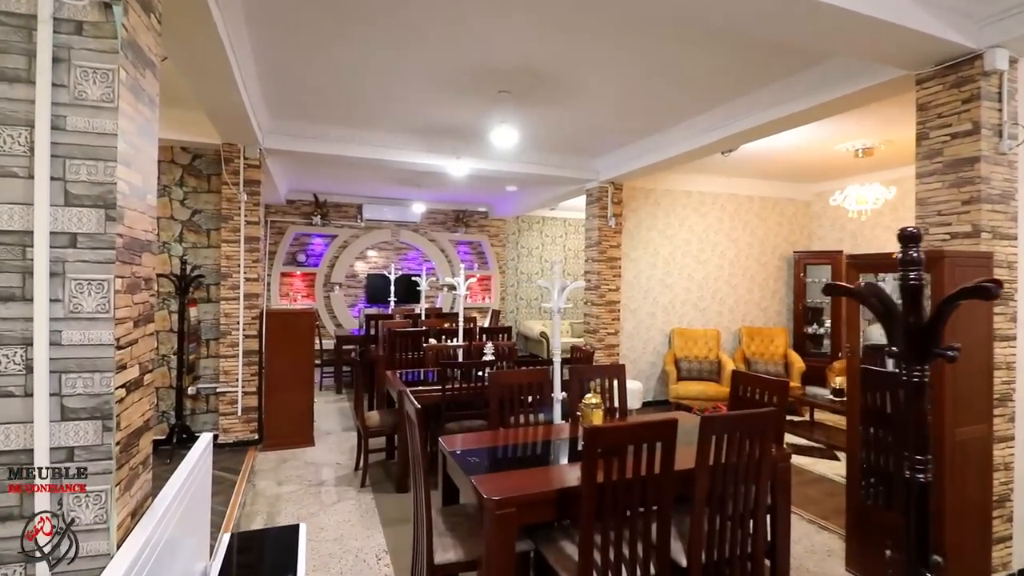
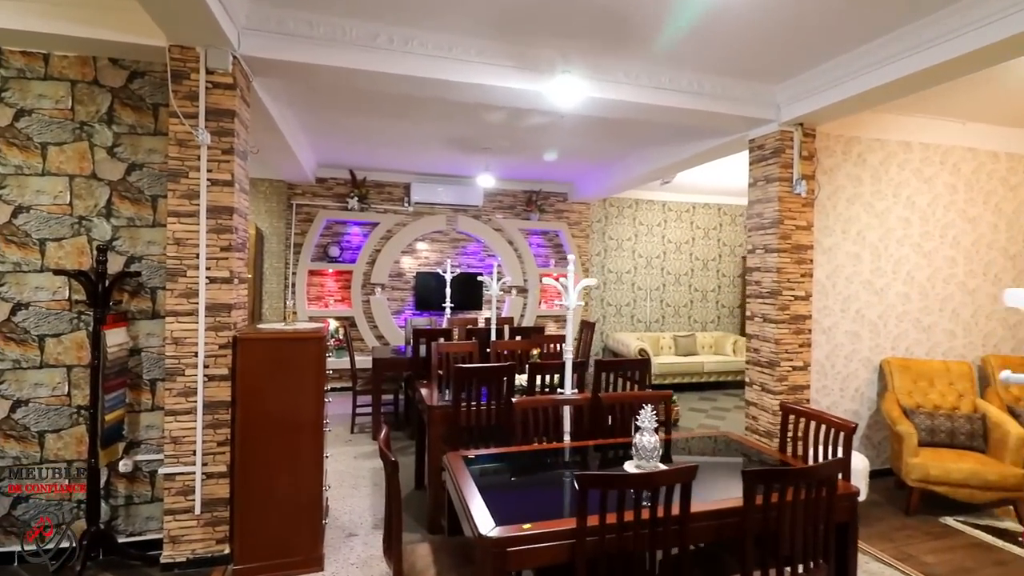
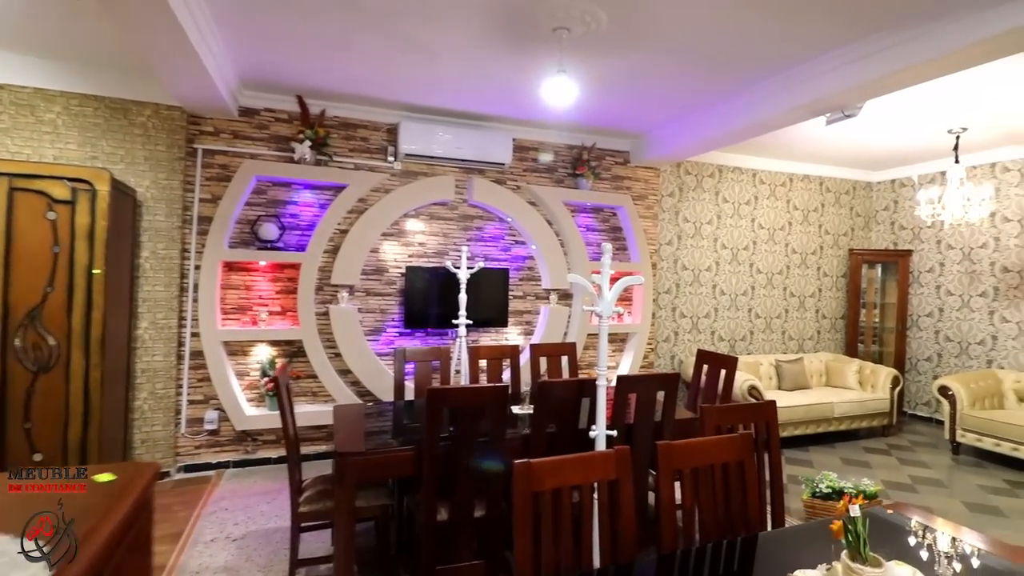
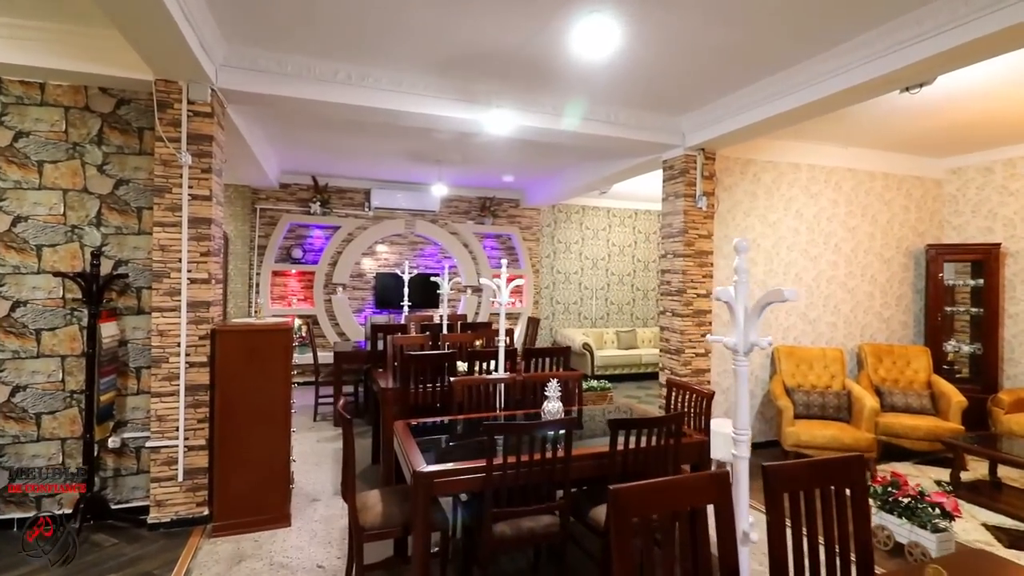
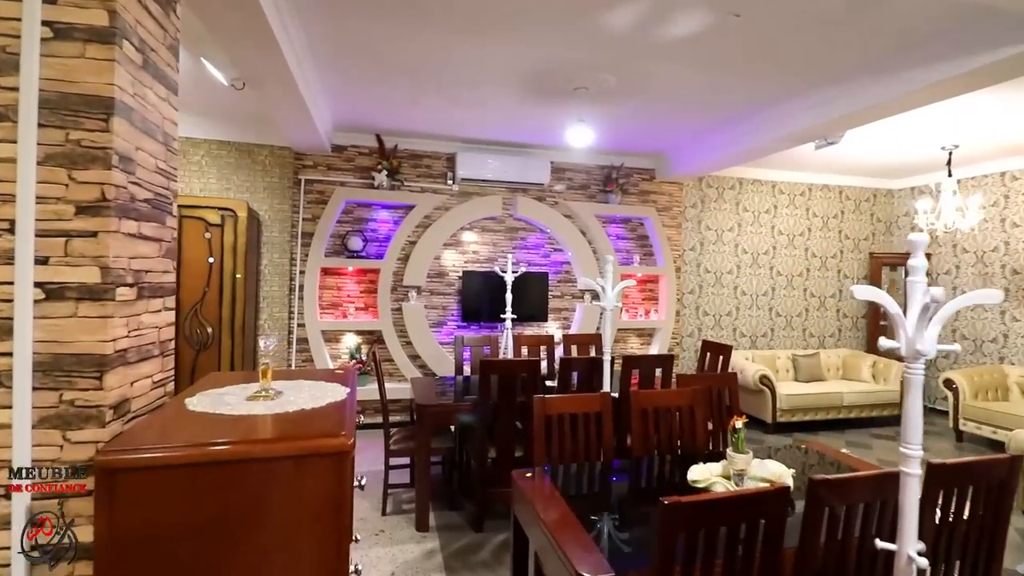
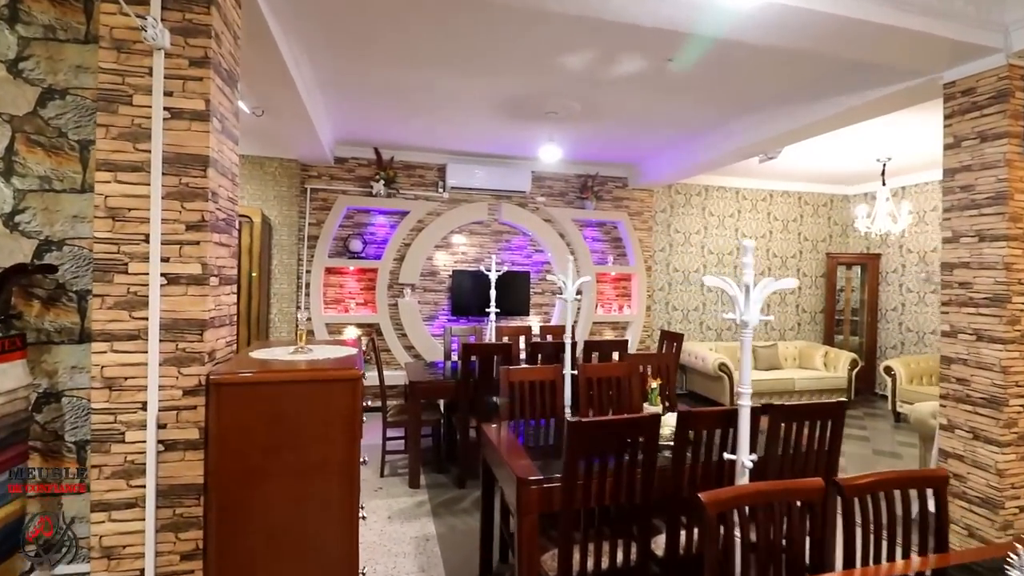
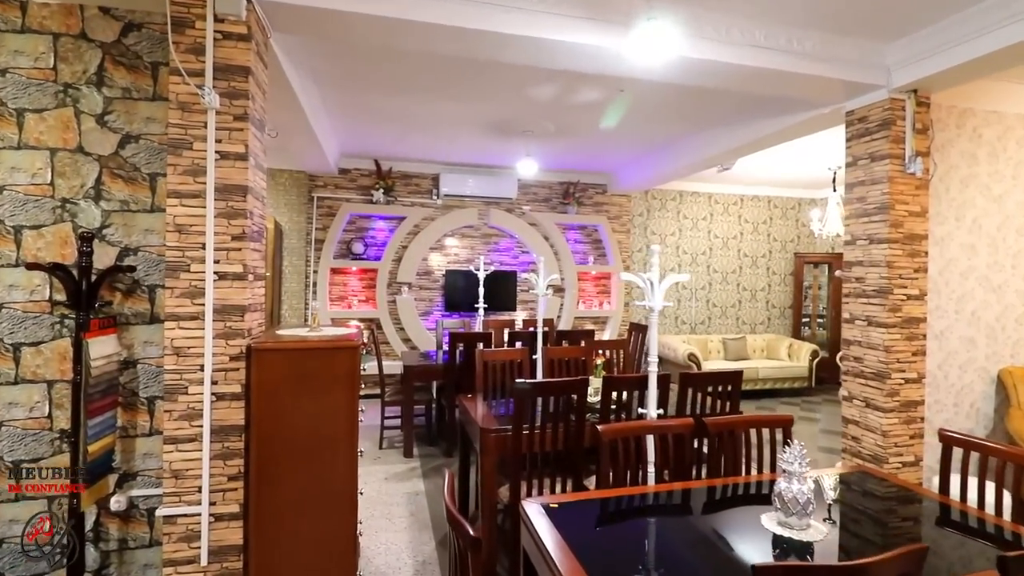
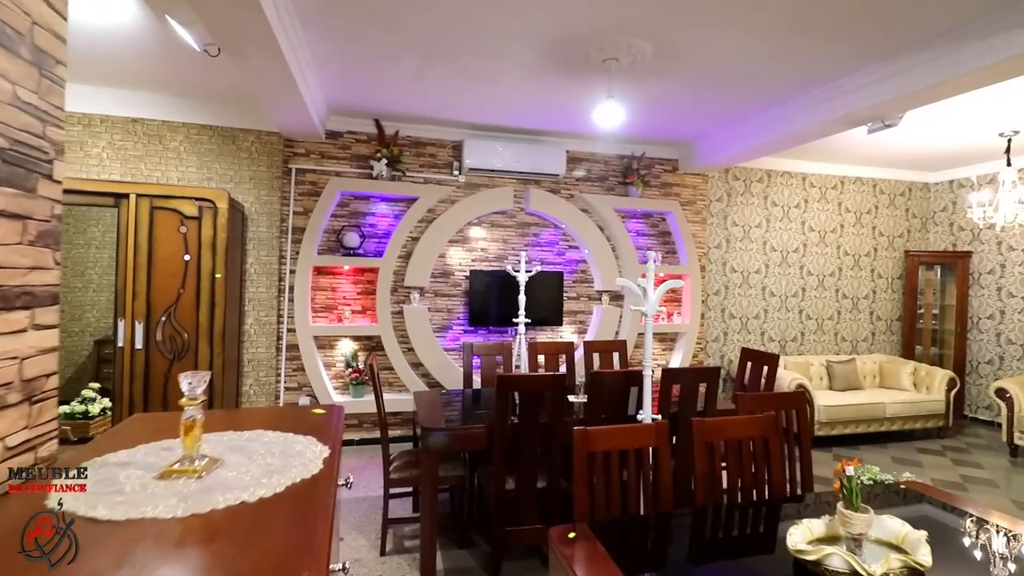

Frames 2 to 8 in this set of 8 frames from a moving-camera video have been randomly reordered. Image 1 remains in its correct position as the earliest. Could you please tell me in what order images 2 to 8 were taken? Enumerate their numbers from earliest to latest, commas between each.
4, 2, 7, 6, 5, 8, 3
